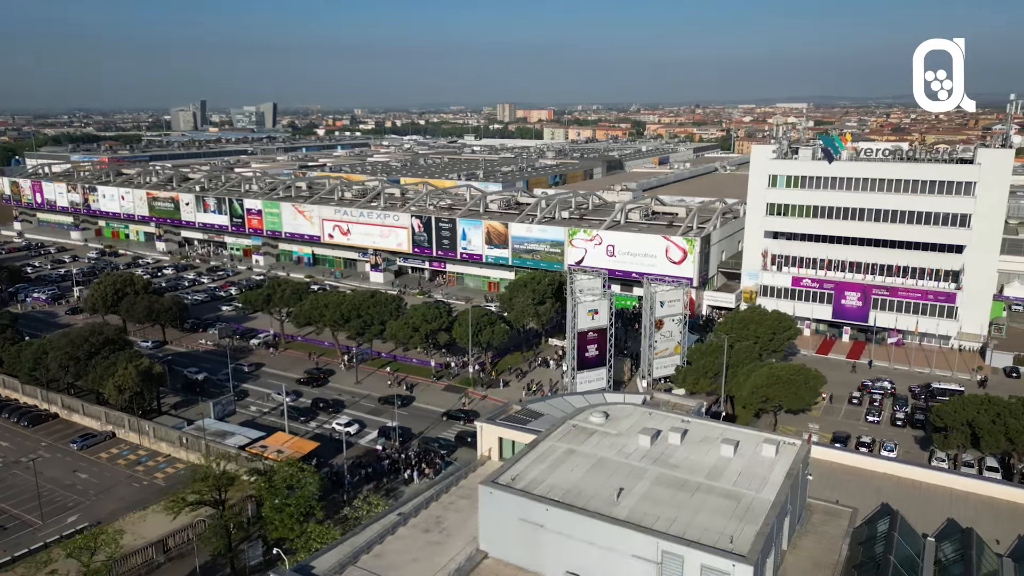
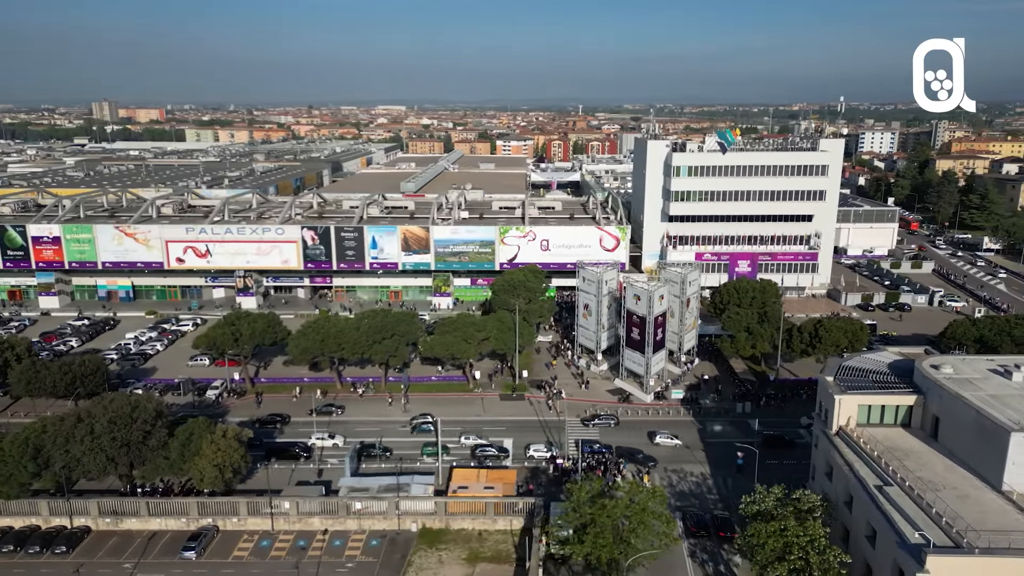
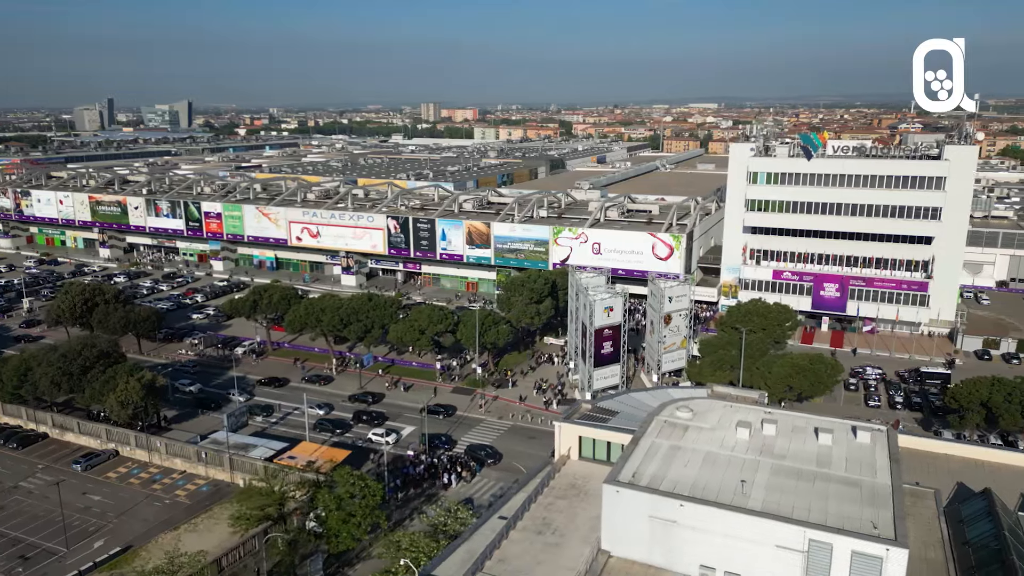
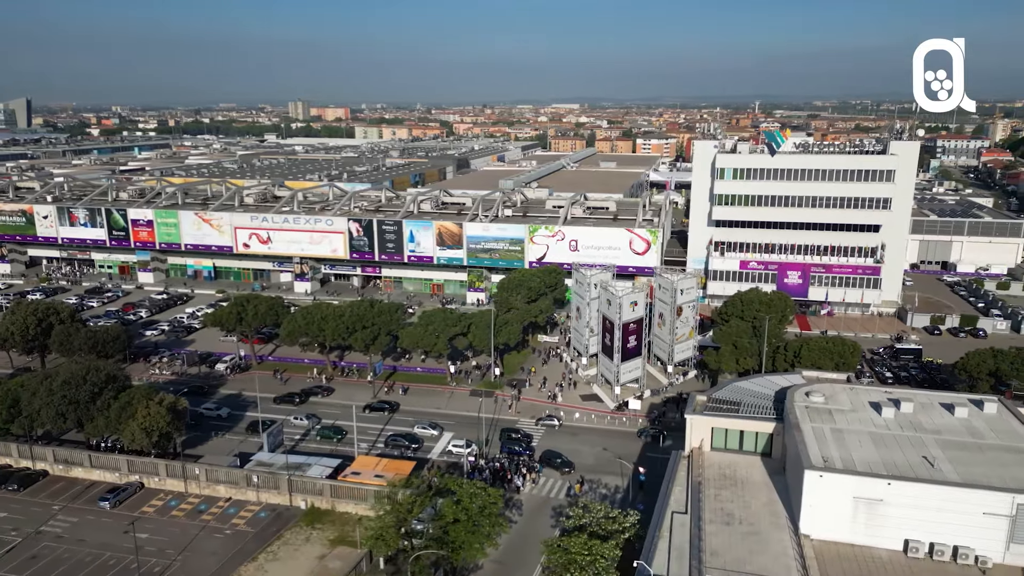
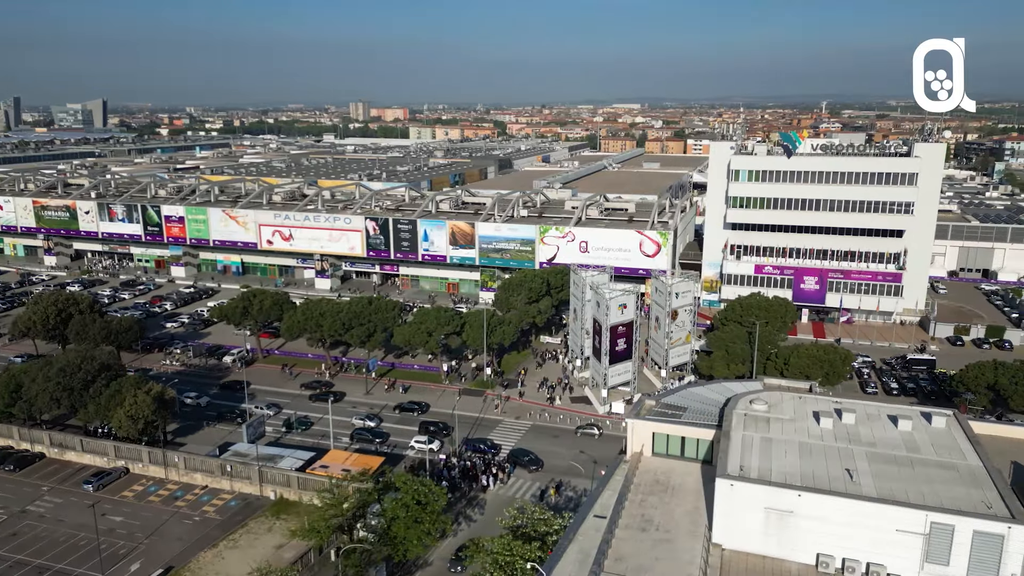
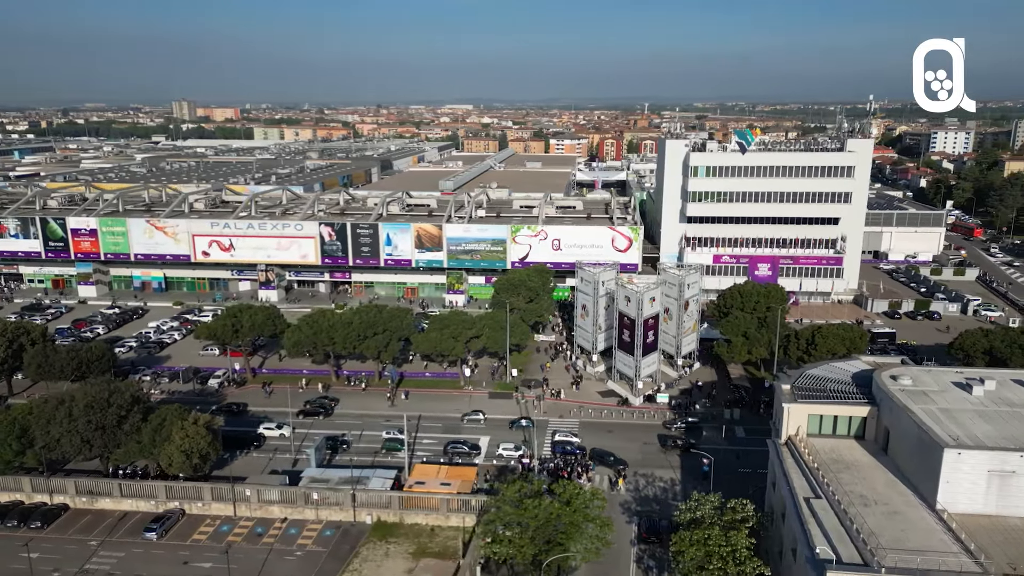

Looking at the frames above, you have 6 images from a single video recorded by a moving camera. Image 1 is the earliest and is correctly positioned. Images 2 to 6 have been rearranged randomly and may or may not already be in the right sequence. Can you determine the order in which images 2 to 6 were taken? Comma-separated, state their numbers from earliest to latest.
3, 5, 4, 6, 2
